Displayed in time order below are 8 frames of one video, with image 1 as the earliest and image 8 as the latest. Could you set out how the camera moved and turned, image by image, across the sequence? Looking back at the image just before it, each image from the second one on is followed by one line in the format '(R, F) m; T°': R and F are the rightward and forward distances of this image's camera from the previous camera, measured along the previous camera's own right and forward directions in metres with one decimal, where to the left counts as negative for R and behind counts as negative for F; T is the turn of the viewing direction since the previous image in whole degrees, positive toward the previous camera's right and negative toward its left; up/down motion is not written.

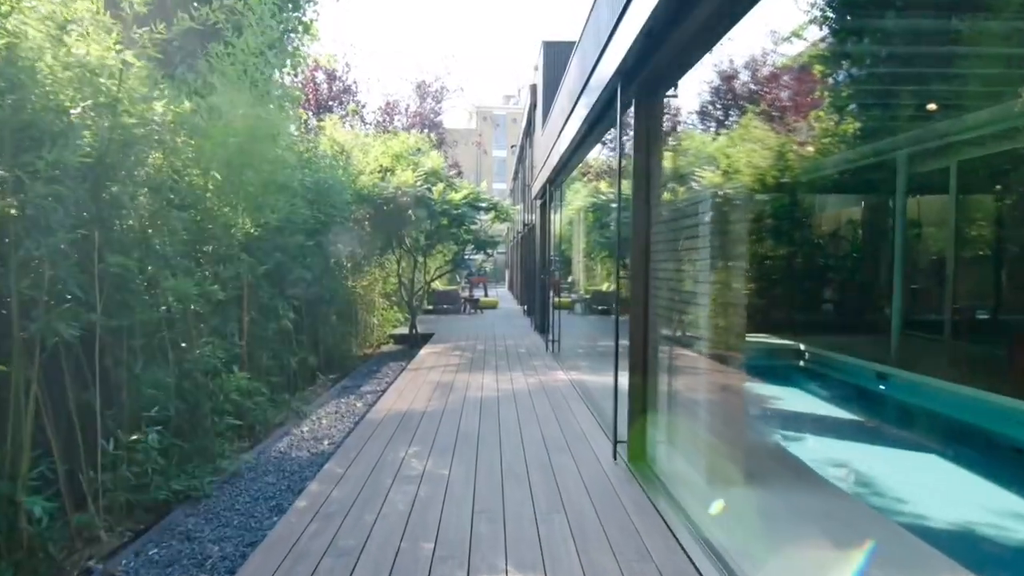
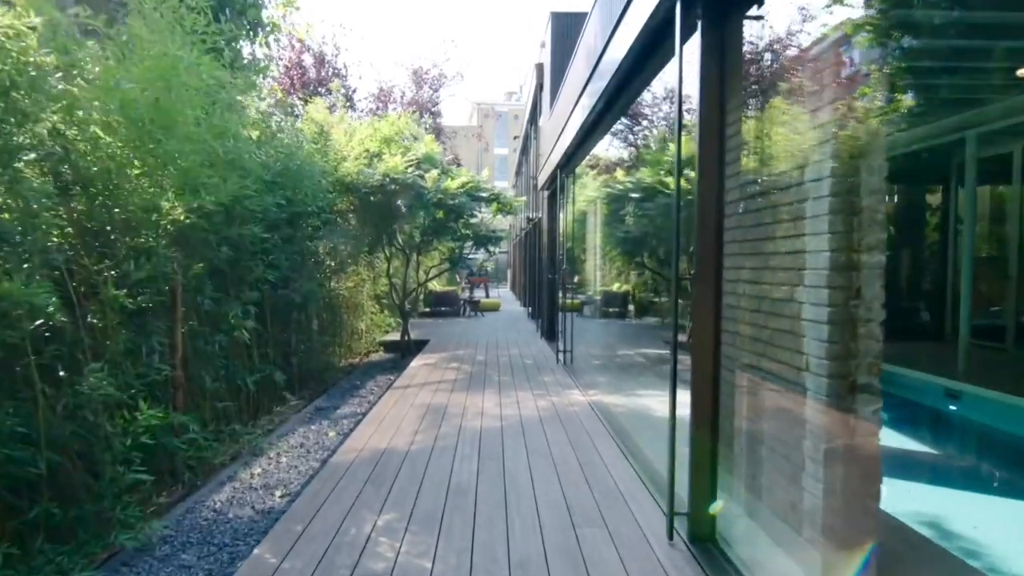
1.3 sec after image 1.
(0.0, +1.1) m; 0°
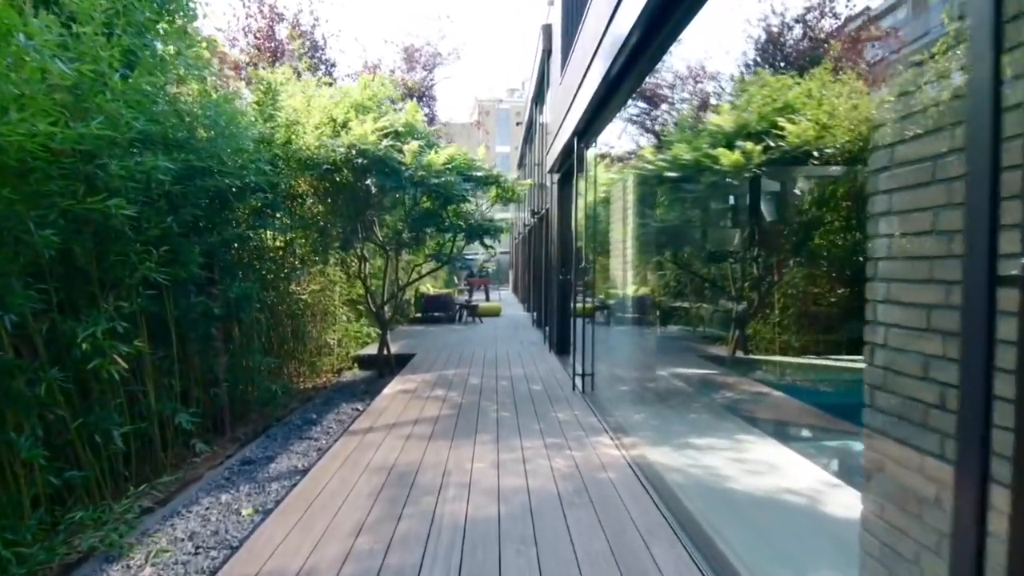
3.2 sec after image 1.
(0.0, +1.6) m; 0°
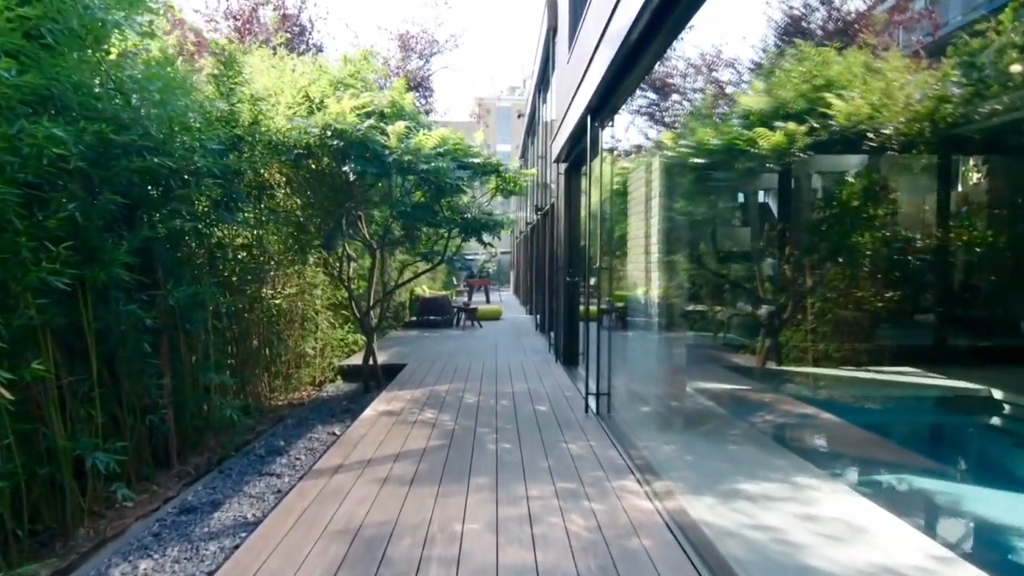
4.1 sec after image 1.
(0.0, +0.8) m; 0°
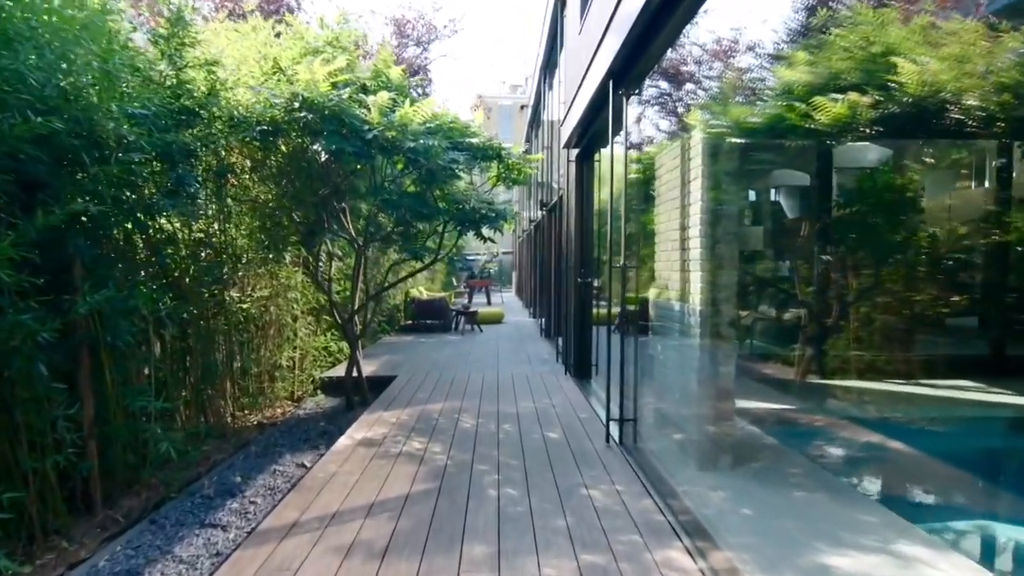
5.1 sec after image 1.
(0.0, +0.8) m; 0°
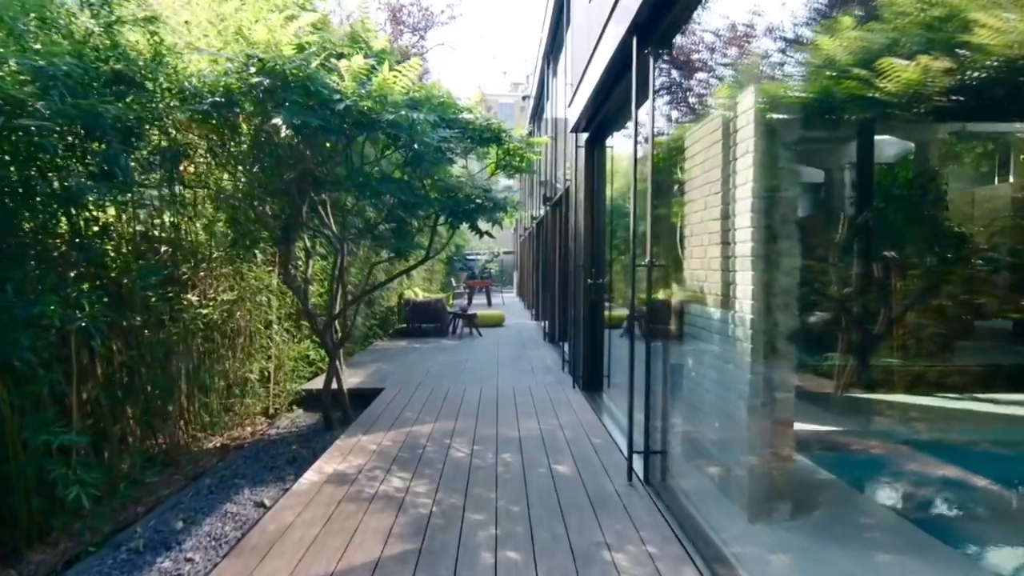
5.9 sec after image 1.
(0.0, +0.6) m; 0°
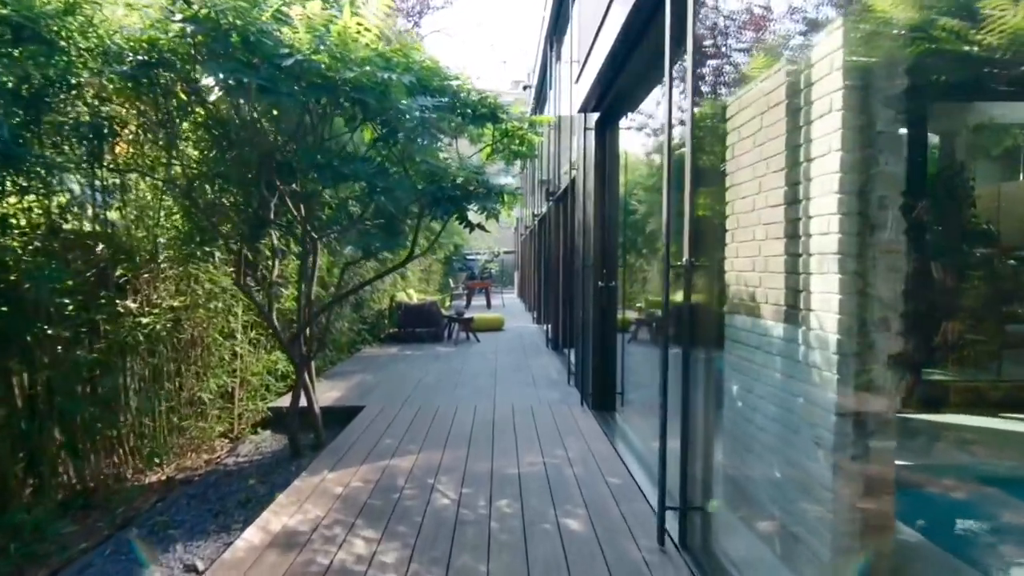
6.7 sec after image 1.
(0.0, +0.7) m; 0°
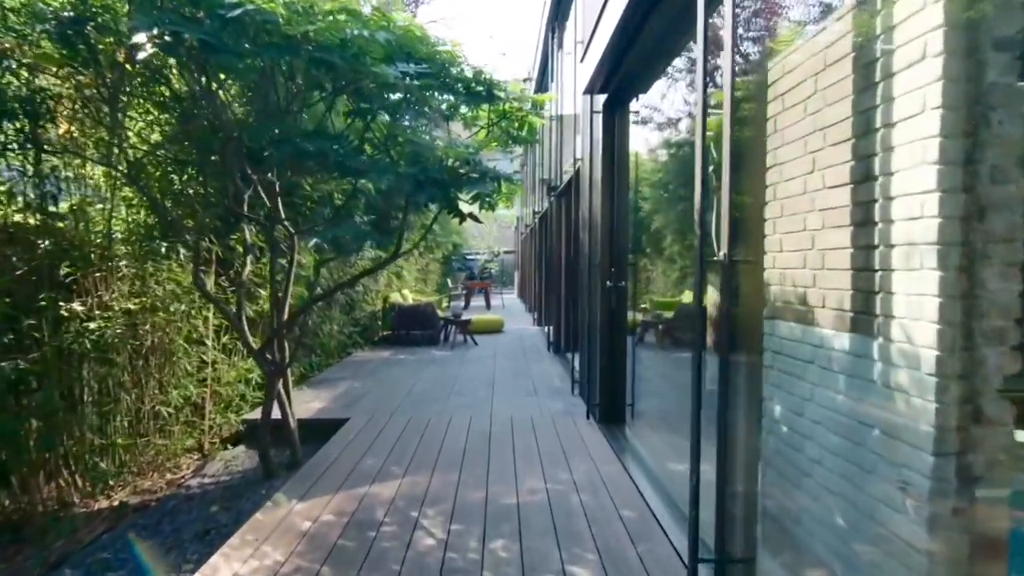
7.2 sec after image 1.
(0.0, +0.4) m; 0°
